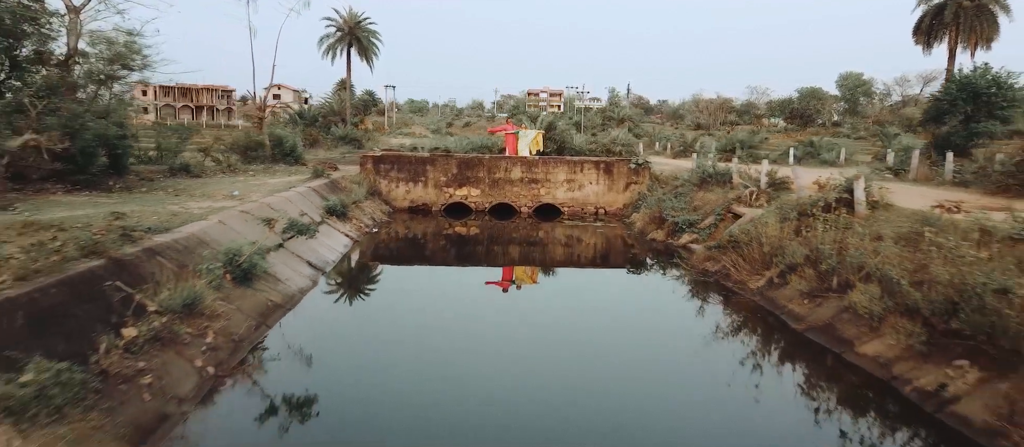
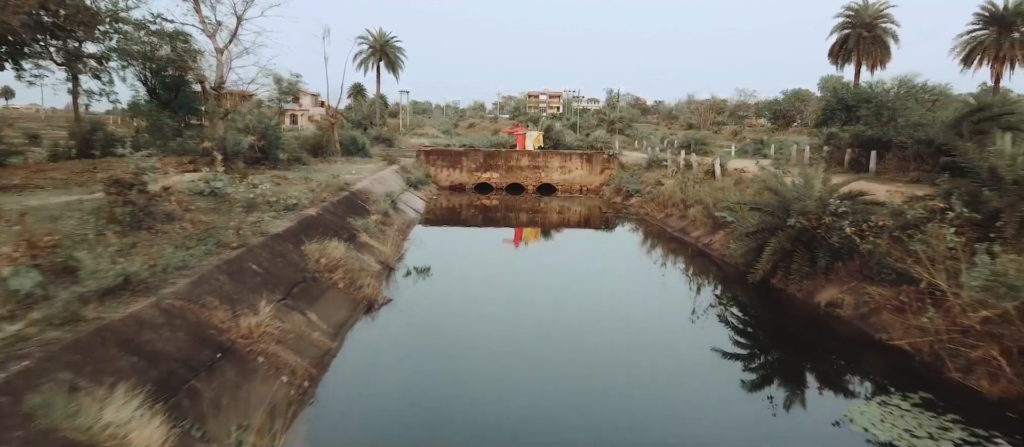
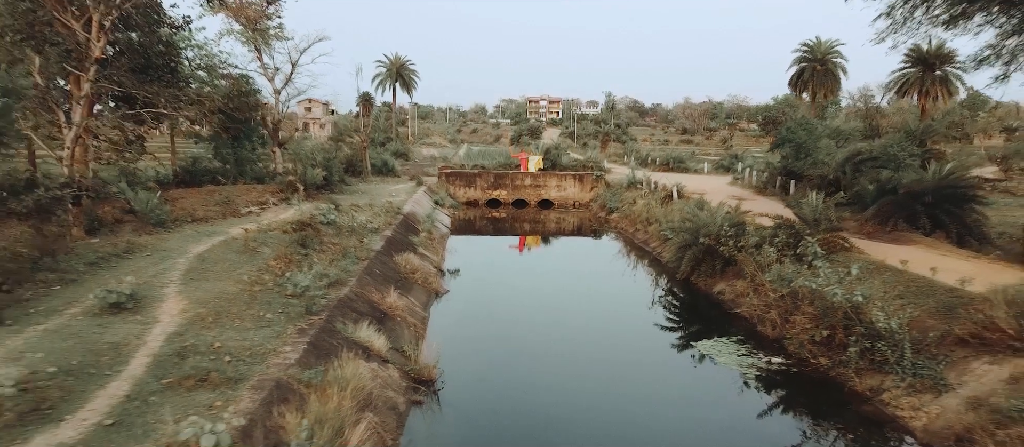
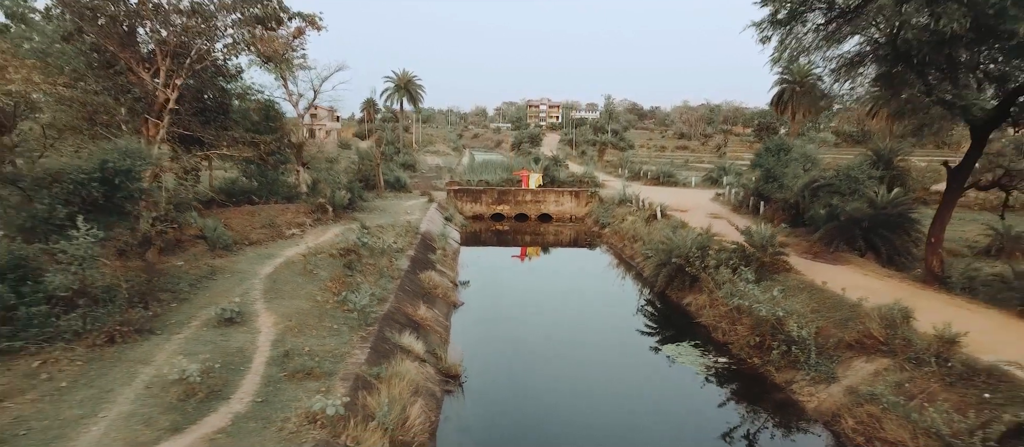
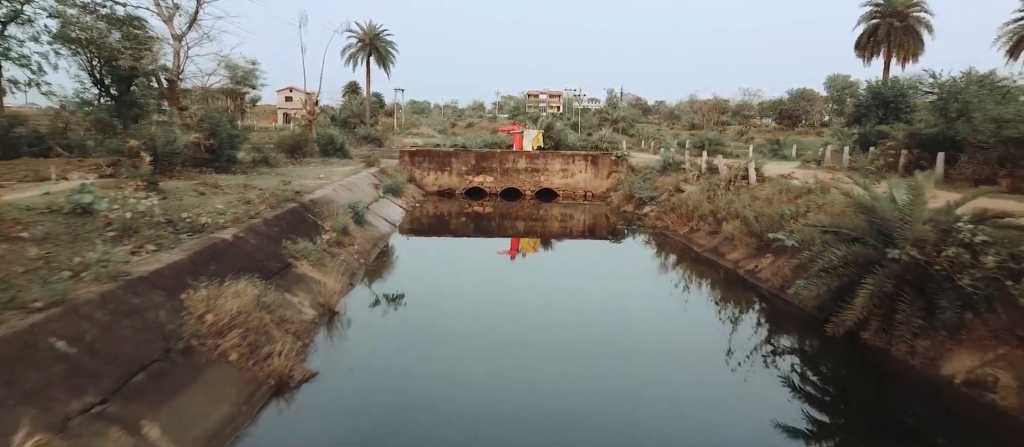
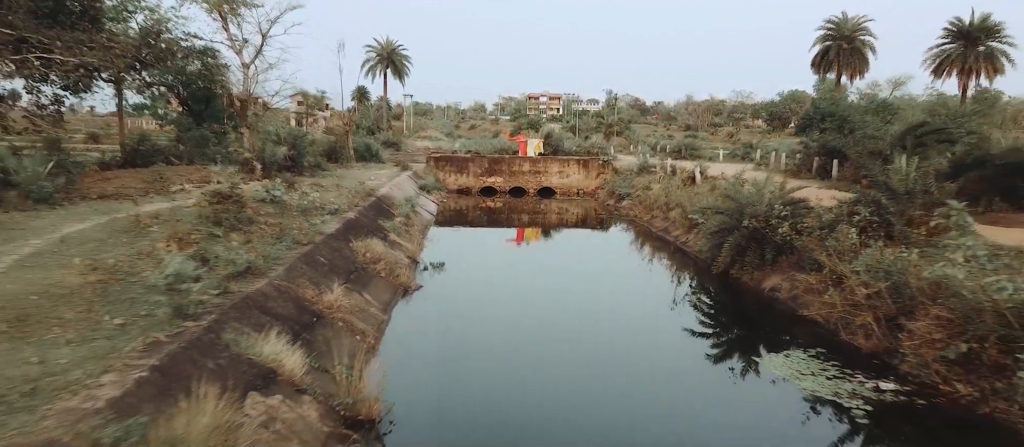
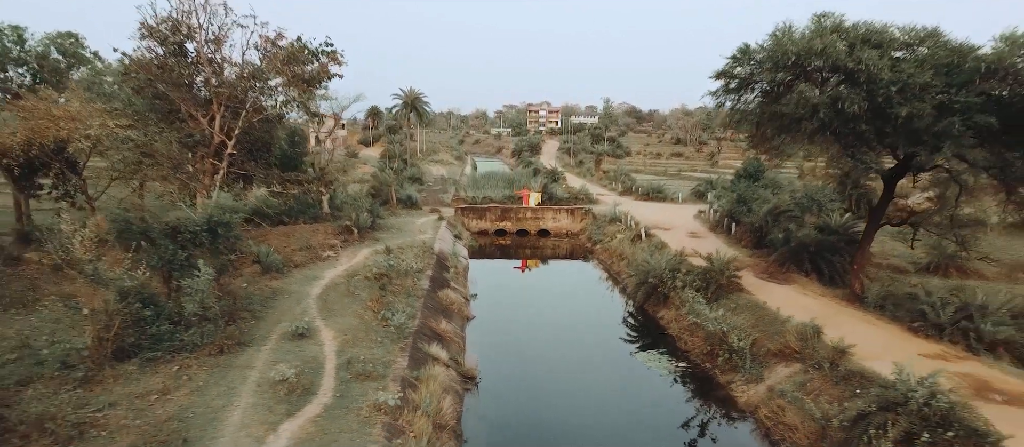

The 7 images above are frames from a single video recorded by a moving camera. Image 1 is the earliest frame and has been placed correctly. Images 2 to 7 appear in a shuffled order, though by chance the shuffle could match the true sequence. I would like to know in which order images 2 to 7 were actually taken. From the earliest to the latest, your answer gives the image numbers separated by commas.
5, 2, 6, 3, 4, 7
